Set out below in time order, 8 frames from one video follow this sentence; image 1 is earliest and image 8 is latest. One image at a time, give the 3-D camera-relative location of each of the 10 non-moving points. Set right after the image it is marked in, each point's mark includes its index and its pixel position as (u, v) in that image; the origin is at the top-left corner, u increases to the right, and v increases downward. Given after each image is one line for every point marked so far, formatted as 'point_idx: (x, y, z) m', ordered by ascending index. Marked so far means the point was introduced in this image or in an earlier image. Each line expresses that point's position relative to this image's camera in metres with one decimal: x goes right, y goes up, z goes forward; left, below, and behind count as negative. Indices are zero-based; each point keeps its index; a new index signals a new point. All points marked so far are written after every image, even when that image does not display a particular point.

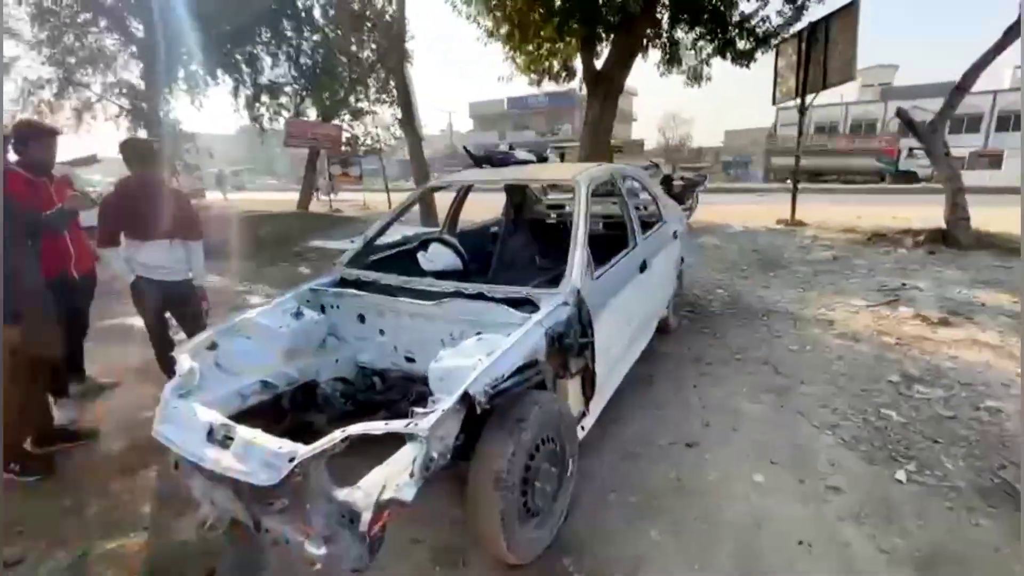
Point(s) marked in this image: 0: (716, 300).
0: (+2.5, -0.2, +6.0) m
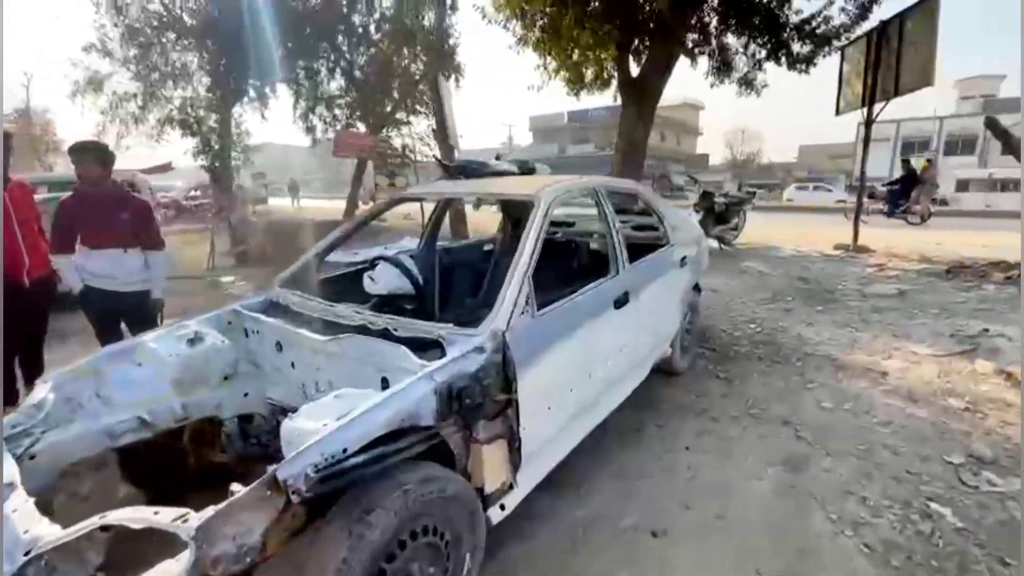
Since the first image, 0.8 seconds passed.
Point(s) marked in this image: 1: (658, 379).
0: (+2.5, -0.5, +5.1) m
1: (+1.3, -0.8, +4.2) m
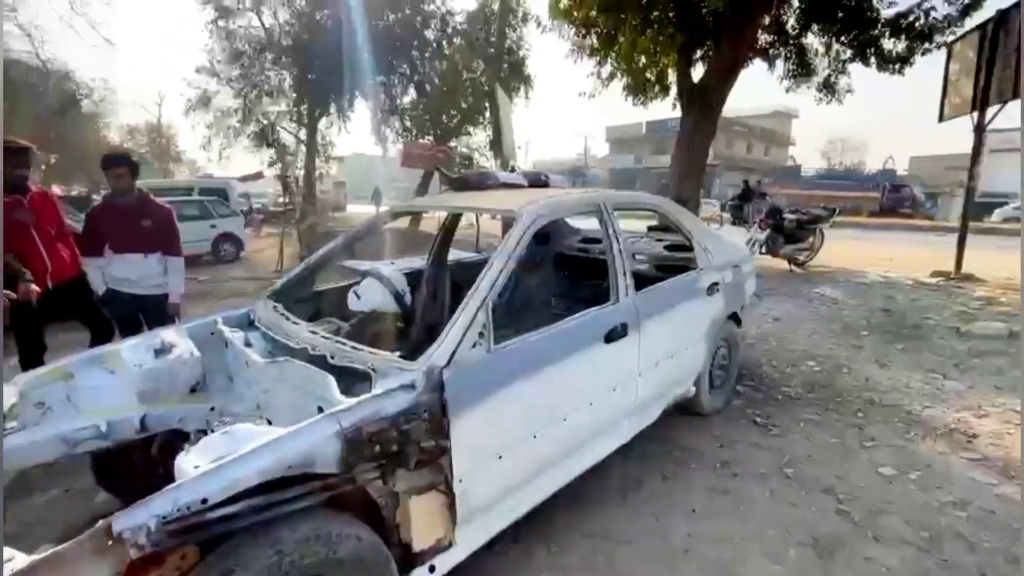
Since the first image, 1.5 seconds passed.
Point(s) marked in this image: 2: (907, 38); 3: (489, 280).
0: (+2.6, -0.8, +4.4) m
1: (+1.3, -1.0, +3.7) m
2: (+6.2, +3.9, +7.5) m
3: (-0.1, 0.0, +2.2) m
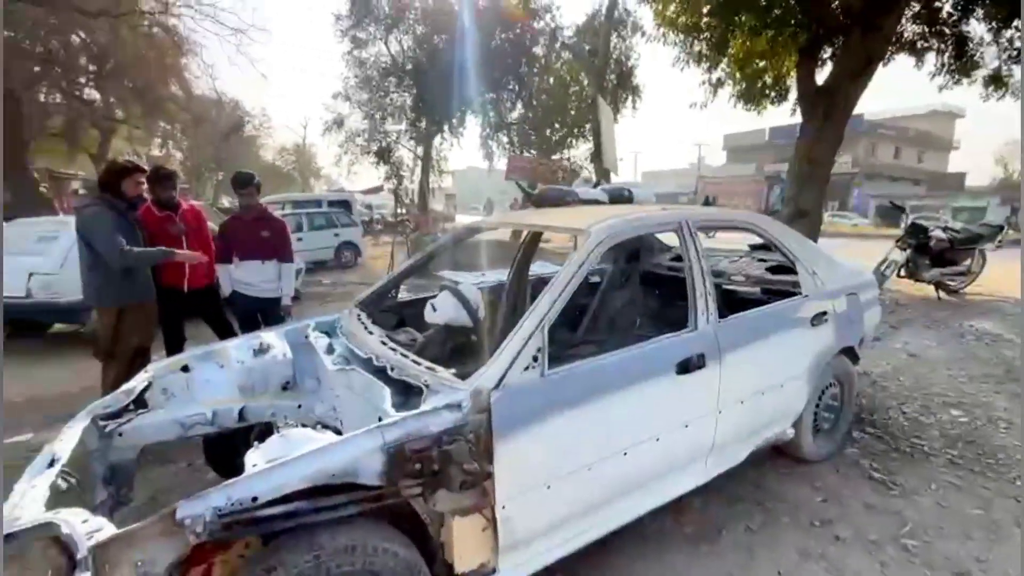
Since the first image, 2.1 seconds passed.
0: (+3.3, -1.1, +3.7) m
1: (+1.8, -1.2, +3.3) m
2: (+7.6, +3.4, +6.0) m
3: (+0.2, -0.1, +2.1) m
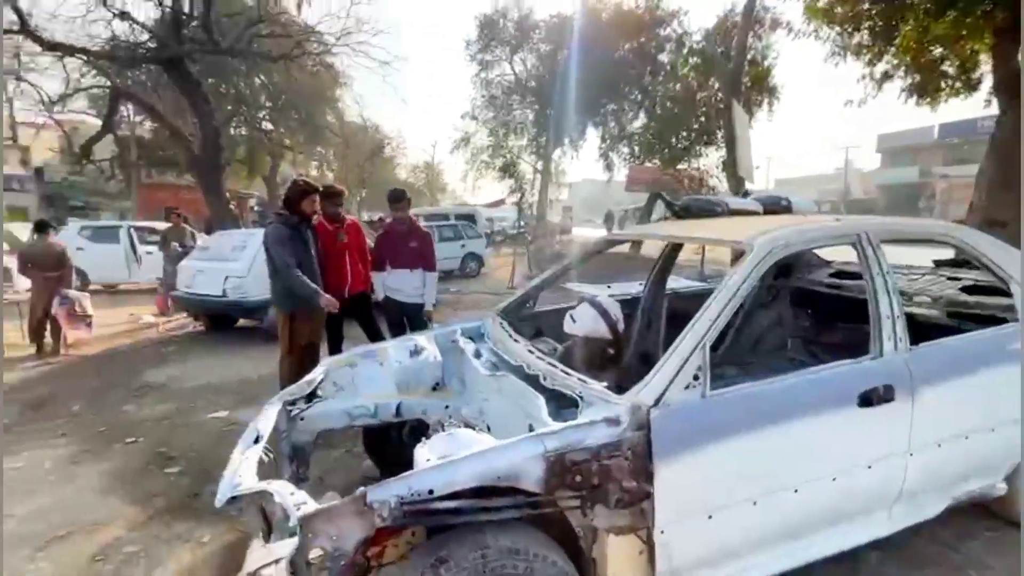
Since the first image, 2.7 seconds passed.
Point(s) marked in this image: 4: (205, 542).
0: (+4.2, -1.3, +2.8) m
1: (+2.7, -1.4, +2.7) m
2: (+9.0, +3.0, +4.2) m
3: (+0.8, -0.1, +2.0) m
4: (-1.8, -1.5, +2.8) m
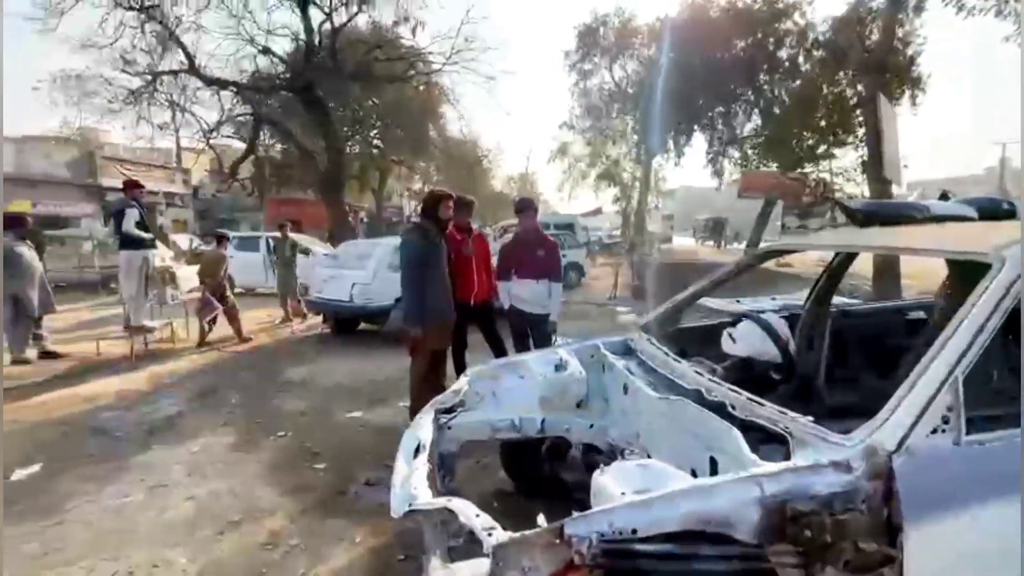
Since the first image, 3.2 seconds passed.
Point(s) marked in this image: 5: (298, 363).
0: (+5.0, -1.4, +1.8) m
1: (+3.4, -1.5, +2.0) m
2: (+10.0, +2.8, +2.3) m
3: (+1.5, -0.2, +1.6) m
4: (-0.9, -1.5, +2.9) m
5: (-3.1, -1.1, +7.0) m
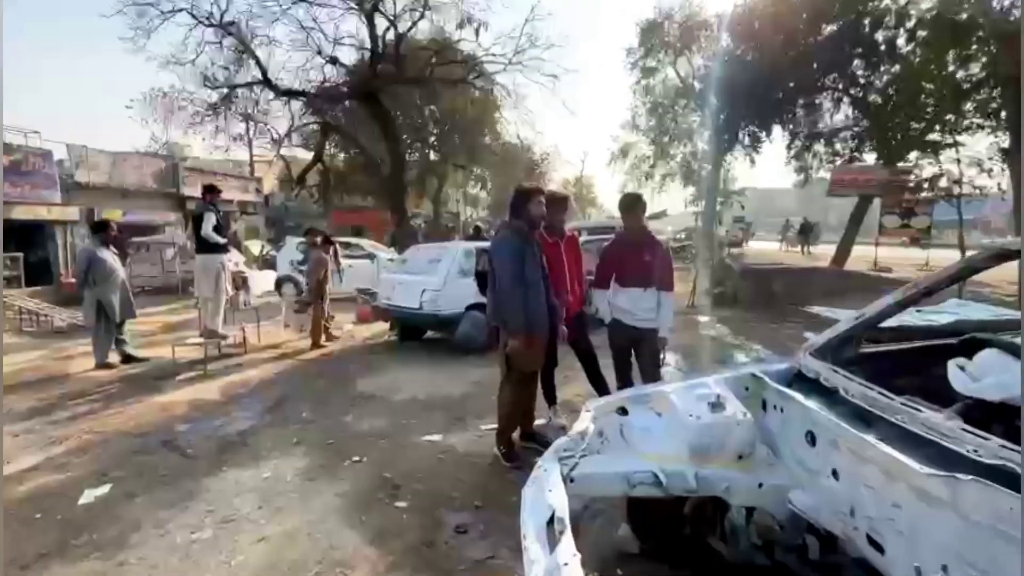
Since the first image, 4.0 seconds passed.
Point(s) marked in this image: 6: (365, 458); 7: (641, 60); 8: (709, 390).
0: (+5.5, -1.5, +0.6) m
1: (+4.0, -1.5, +1.0) m
2: (+10.6, +2.7, +0.6) m
3: (+2.0, -0.3, +0.8) m
4: (-0.3, -1.6, +2.3) m
5: (-2.0, -1.2, +6.7) m
6: (-1.3, -1.4, +4.0) m
7: (+5.1, +8.9, +18.7) m
8: (+1.0, -0.5, +2.5) m
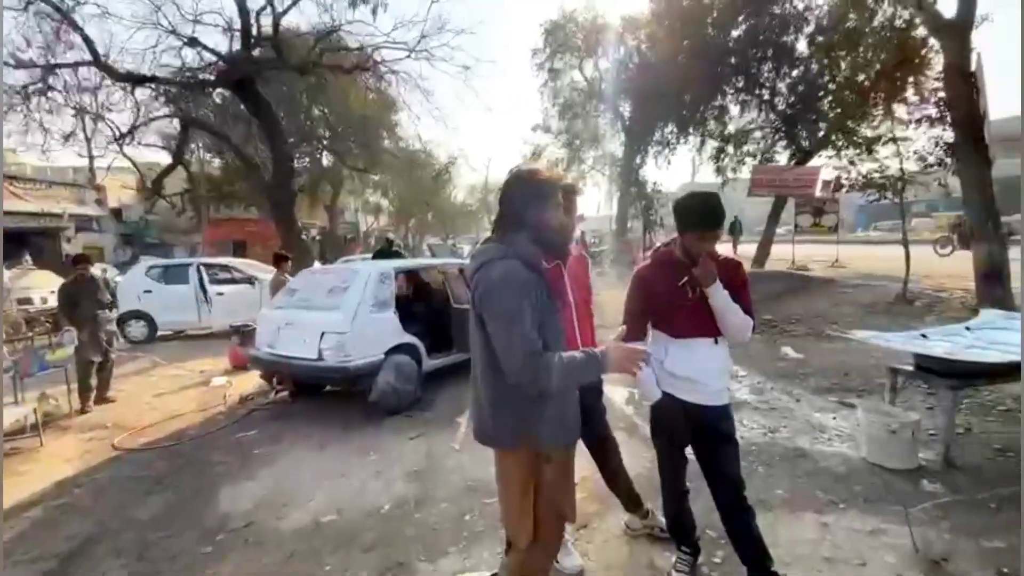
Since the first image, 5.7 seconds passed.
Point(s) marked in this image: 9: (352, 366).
0: (+6.0, -1.5, -0.1) m
1: (+4.5, -1.6, 0.0) m
2: (+10.8, +3.0, +0.9) m
3: (+2.5, -0.4, -0.6) m
4: (+0.1, -1.9, +0.5) m
5: (-2.5, -1.7, +4.4) m
6: (-1.2, -1.8, +2.0) m
7: (+1.6, +8.6, +17.7) m
8: (+1.2, -0.8, +0.9) m
9: (-1.8, -0.8, +5.3) m
